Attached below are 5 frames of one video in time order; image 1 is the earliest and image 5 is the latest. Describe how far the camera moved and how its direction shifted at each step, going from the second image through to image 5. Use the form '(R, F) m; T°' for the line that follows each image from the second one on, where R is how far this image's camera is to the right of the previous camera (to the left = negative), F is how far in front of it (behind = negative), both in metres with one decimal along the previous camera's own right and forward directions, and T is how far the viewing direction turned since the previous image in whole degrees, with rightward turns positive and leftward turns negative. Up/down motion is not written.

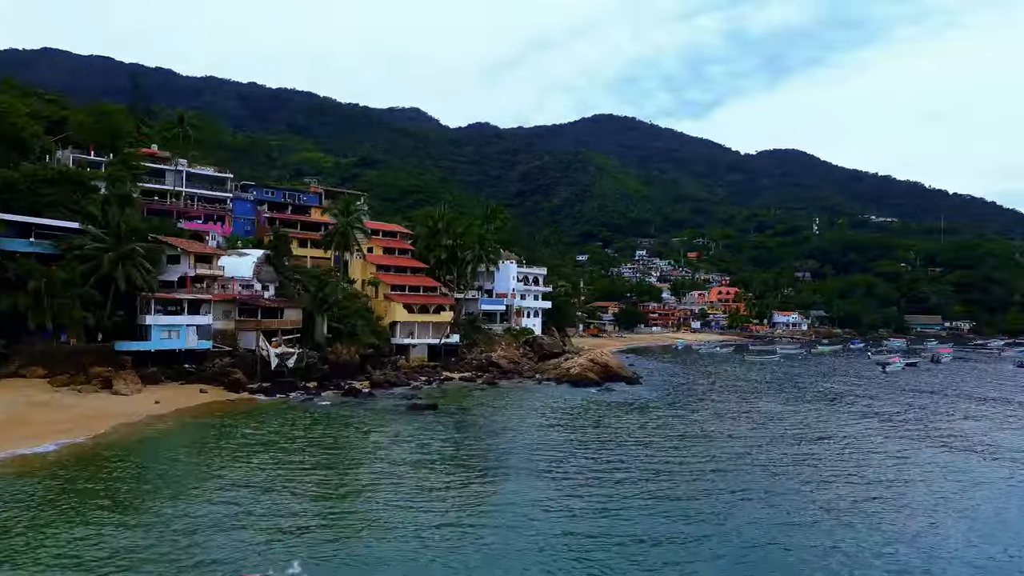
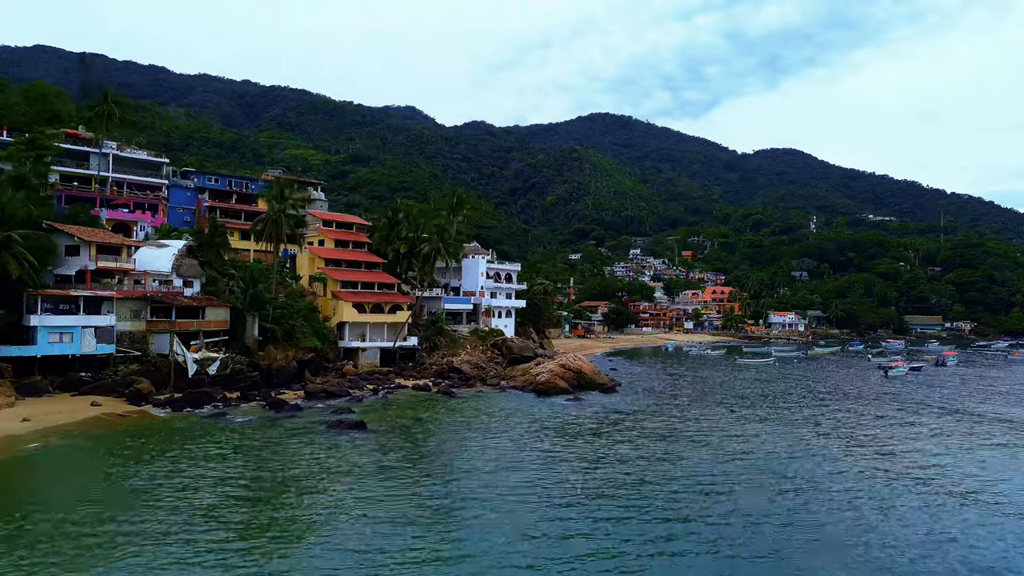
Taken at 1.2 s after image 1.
(+2.4, +6.4) m; 0°
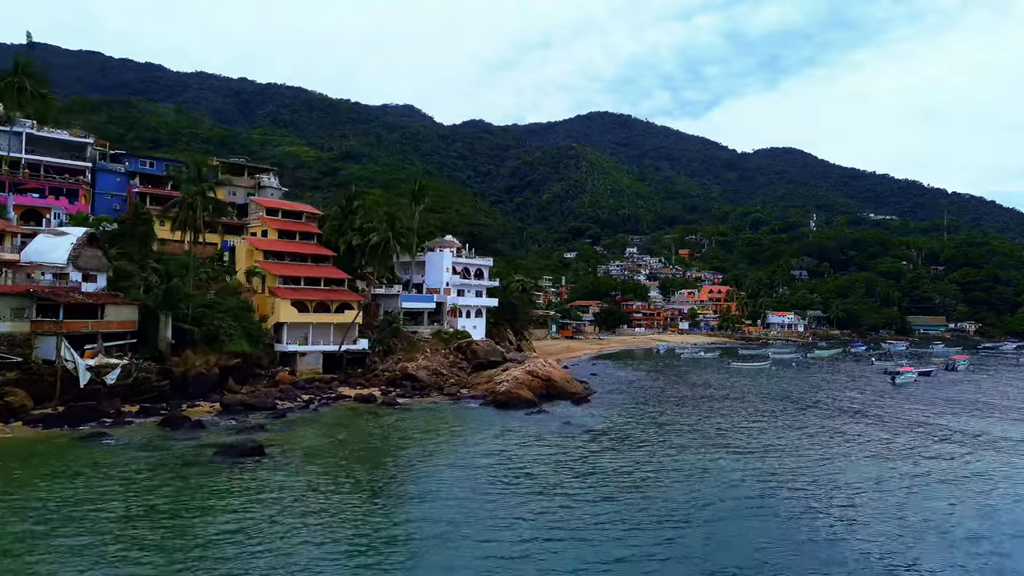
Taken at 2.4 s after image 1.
(+2.4, +6.4) m; 0°
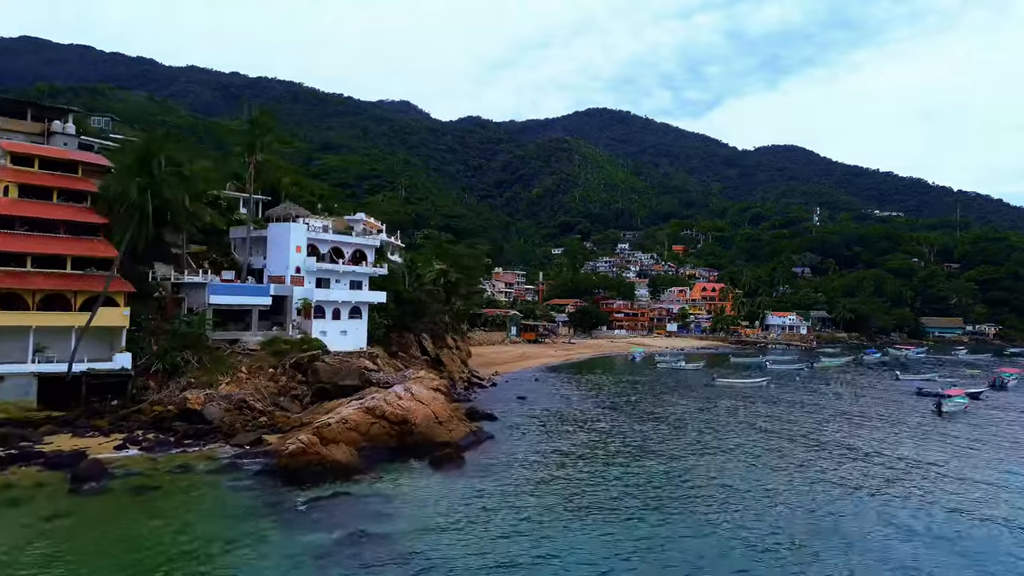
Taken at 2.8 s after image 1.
(+6.4, +18.5) m; 0°
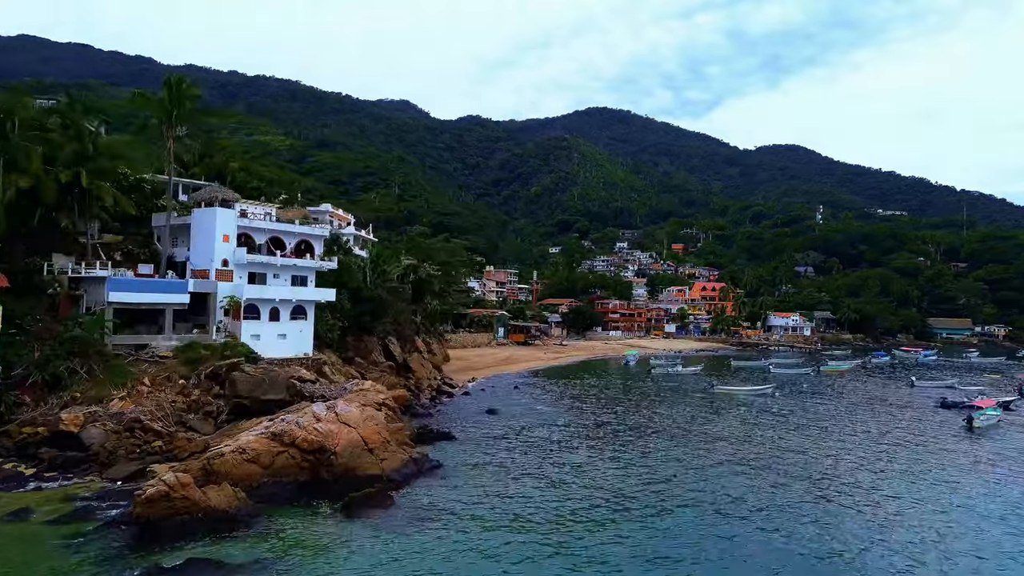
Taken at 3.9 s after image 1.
(+1.7, +5.9) m; 0°
